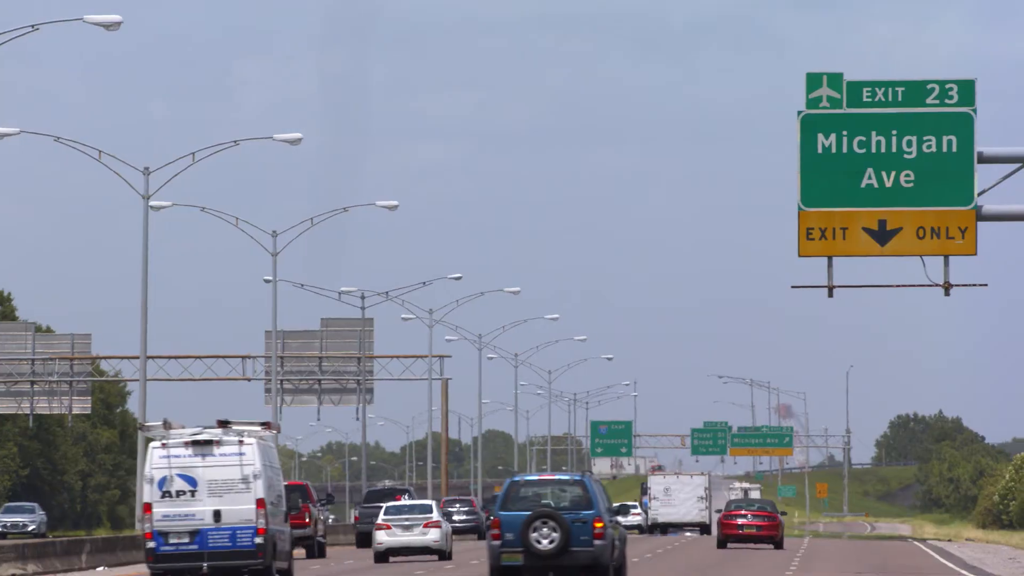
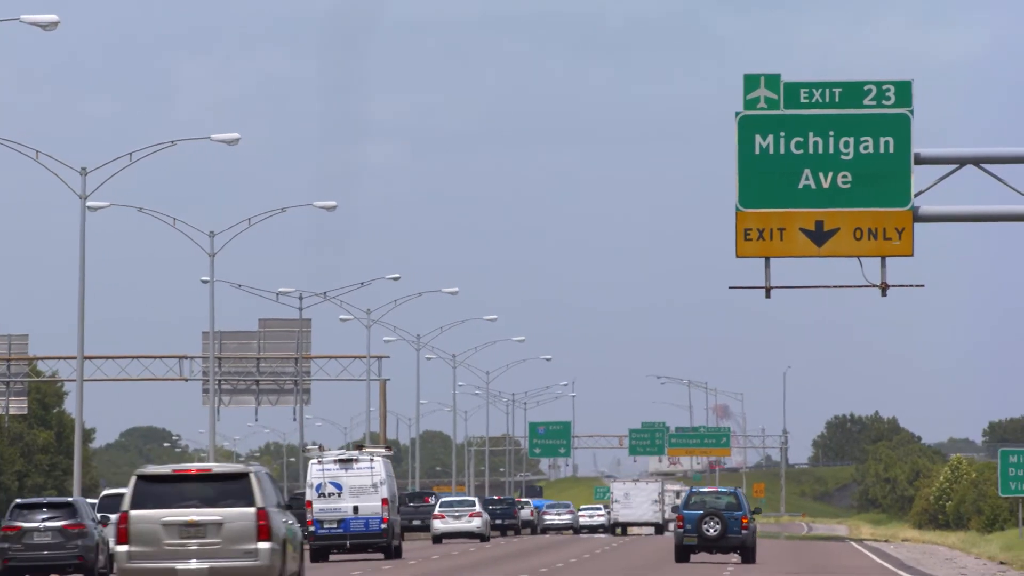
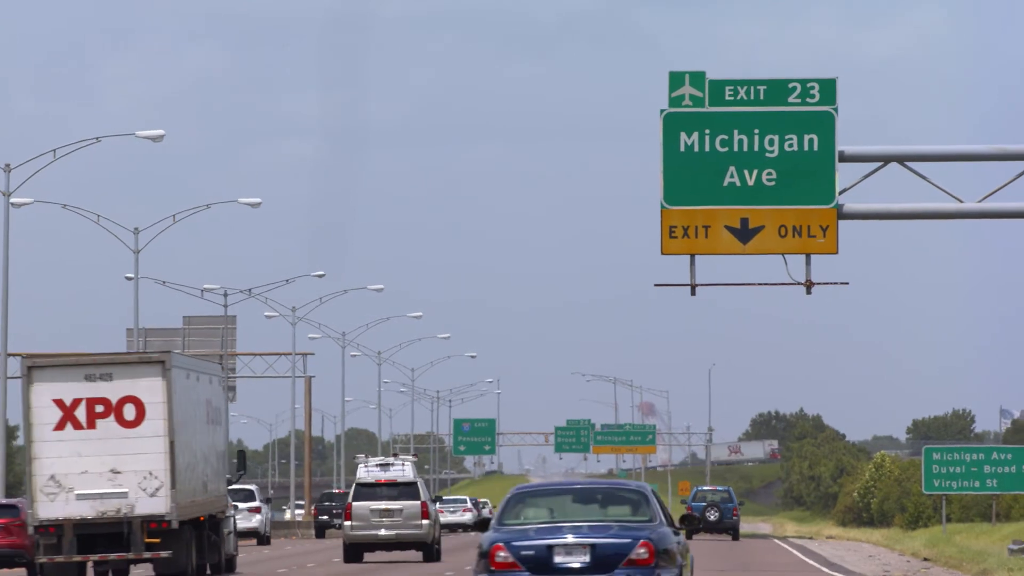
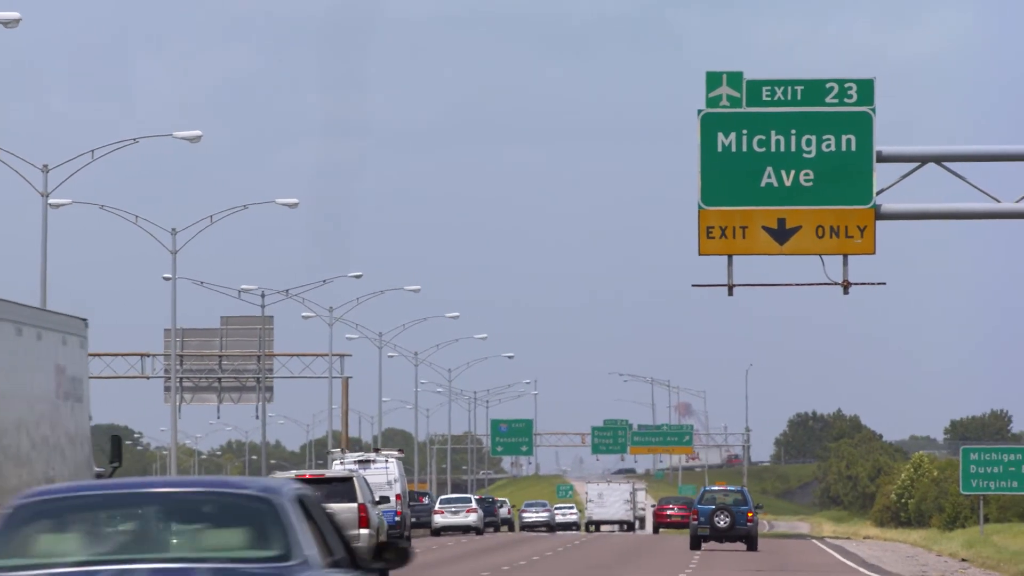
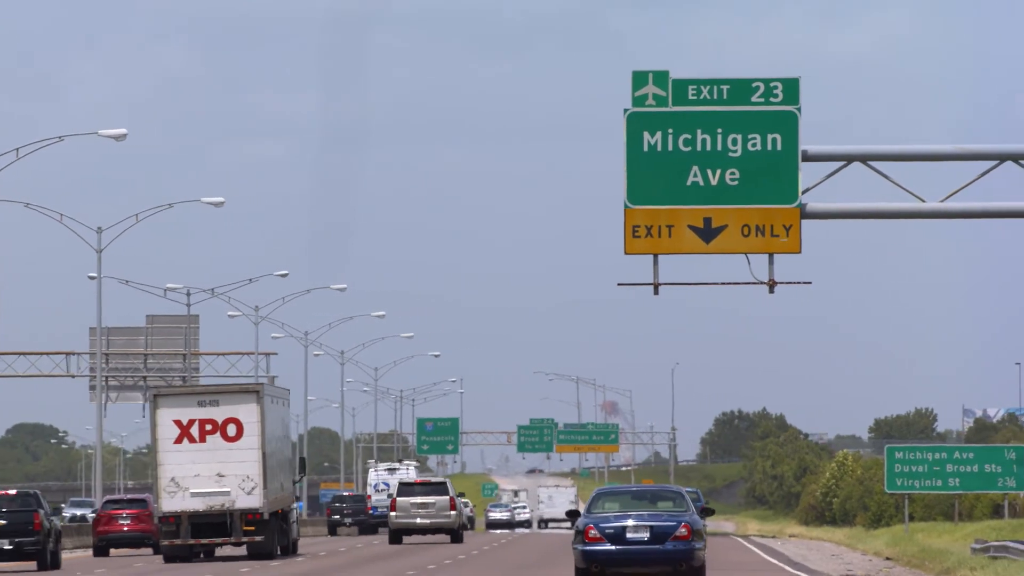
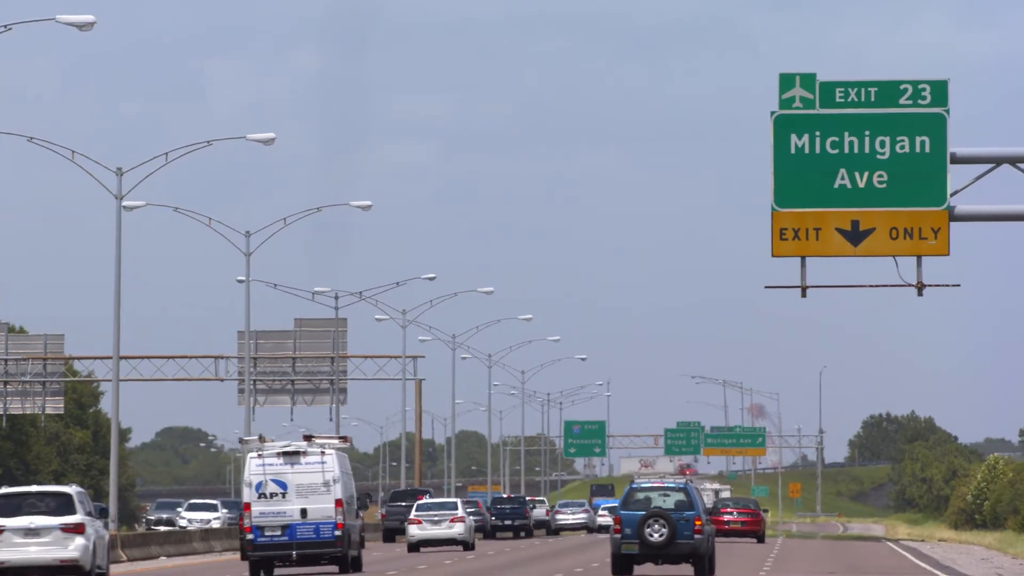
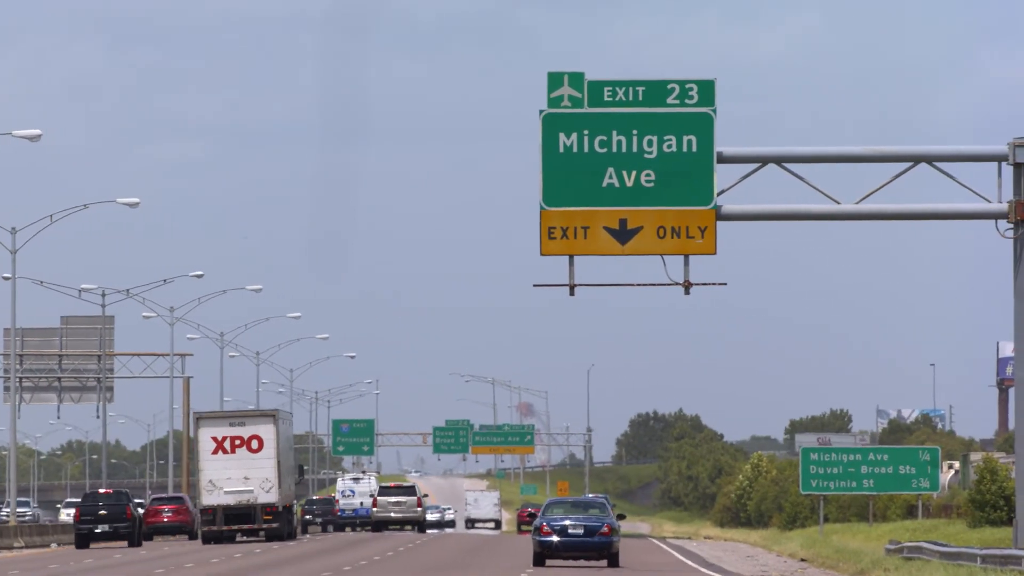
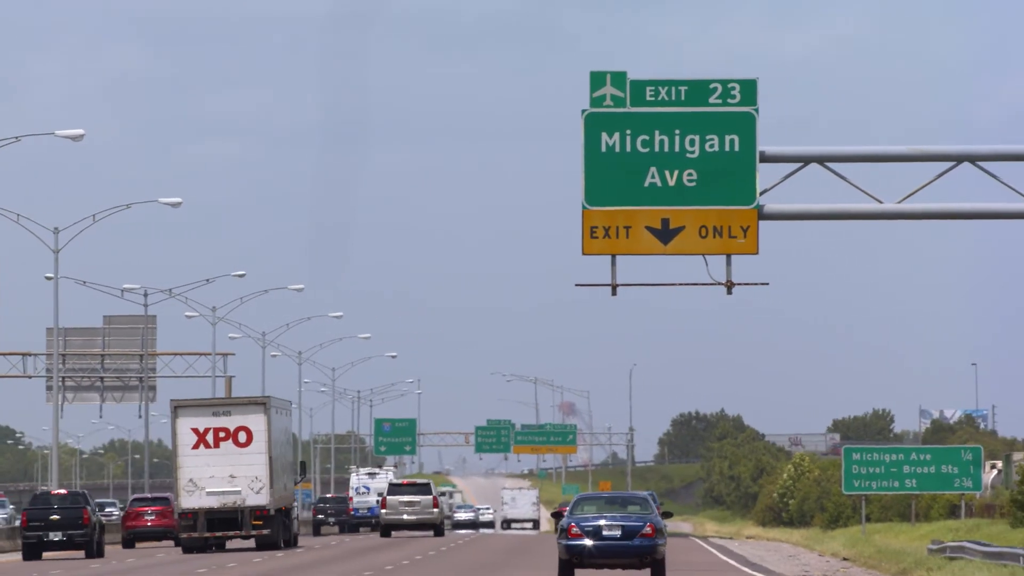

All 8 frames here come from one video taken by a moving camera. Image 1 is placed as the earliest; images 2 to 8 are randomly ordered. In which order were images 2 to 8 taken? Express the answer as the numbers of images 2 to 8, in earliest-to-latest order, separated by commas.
6, 2, 4, 3, 5, 8, 7
